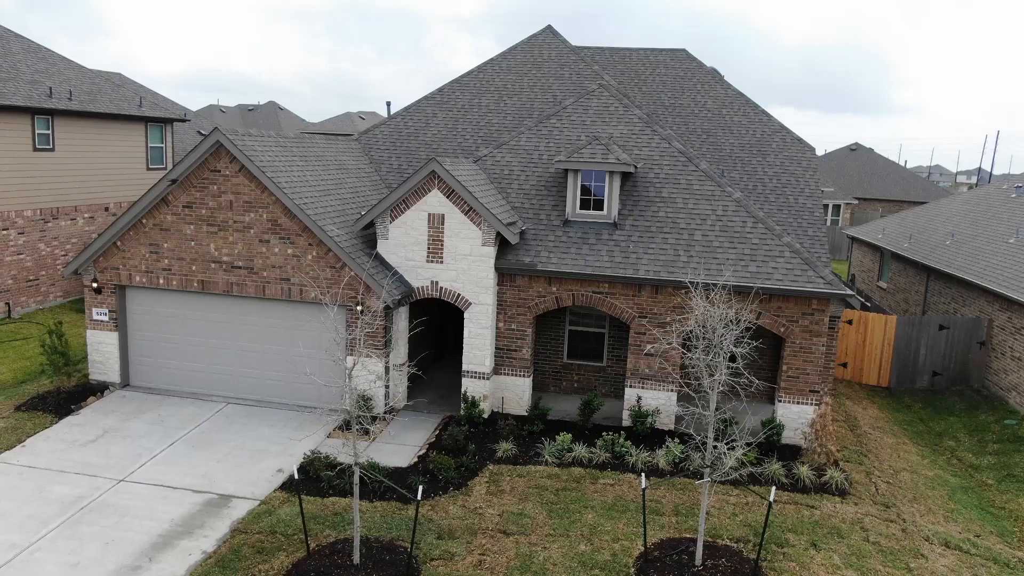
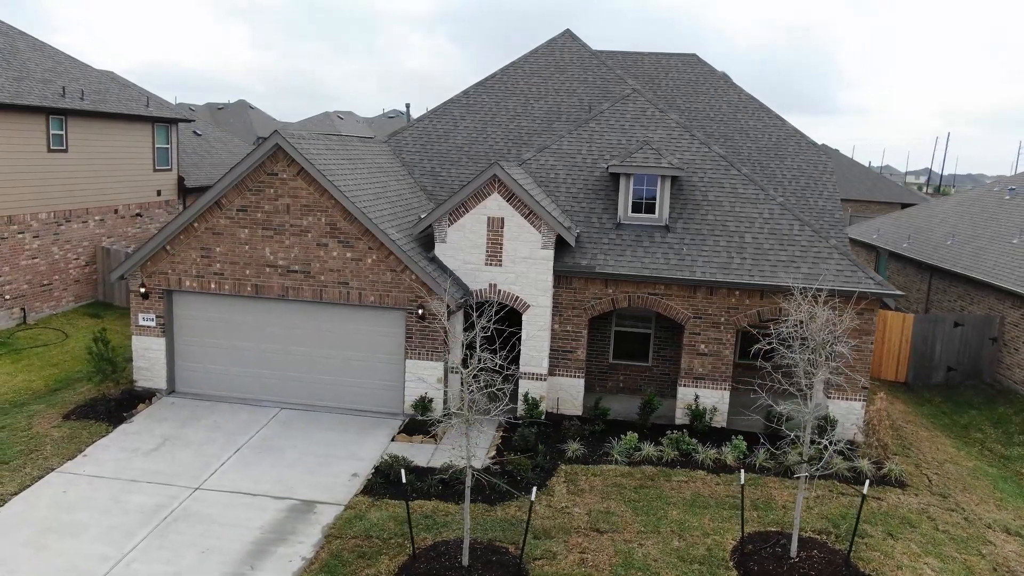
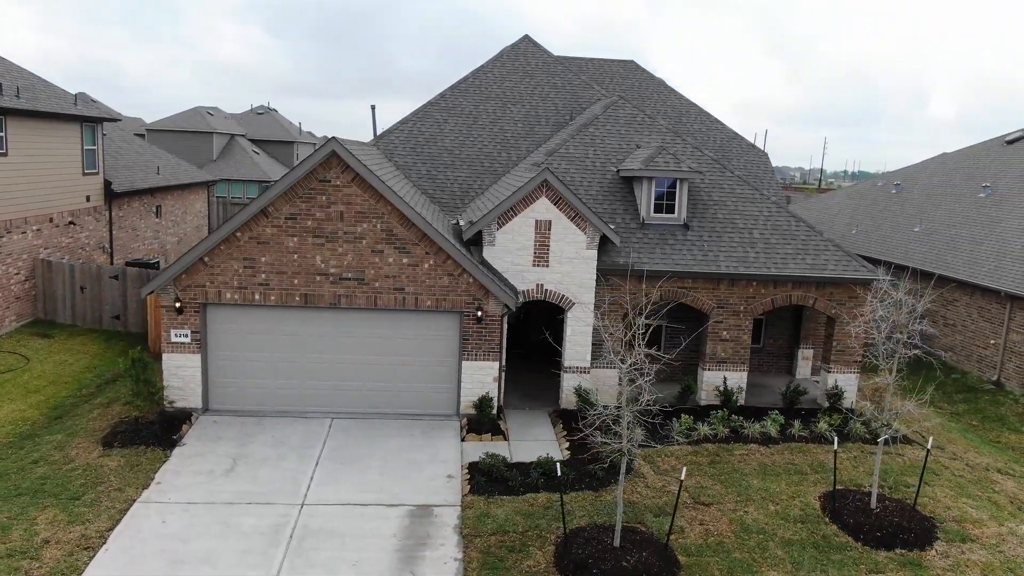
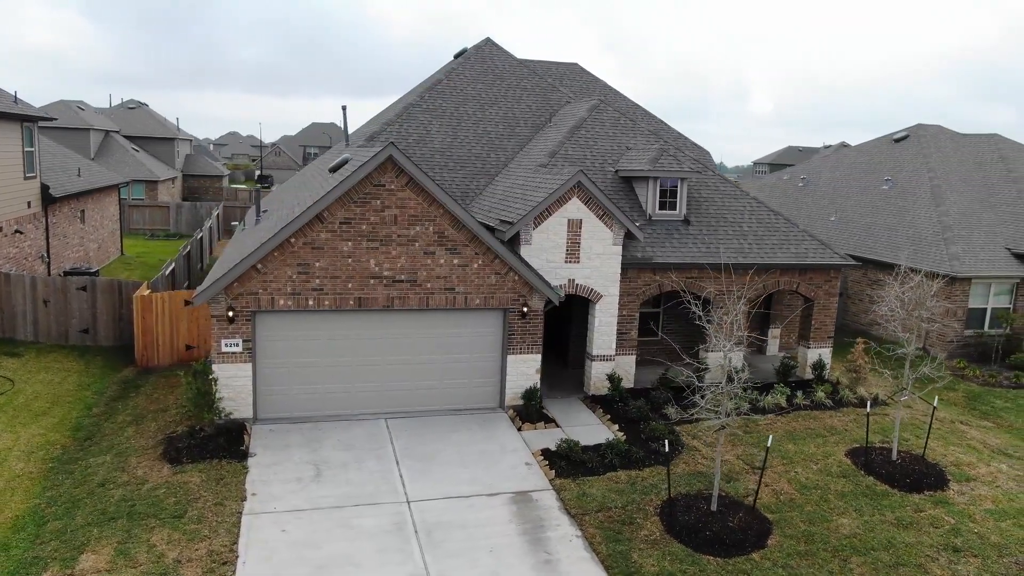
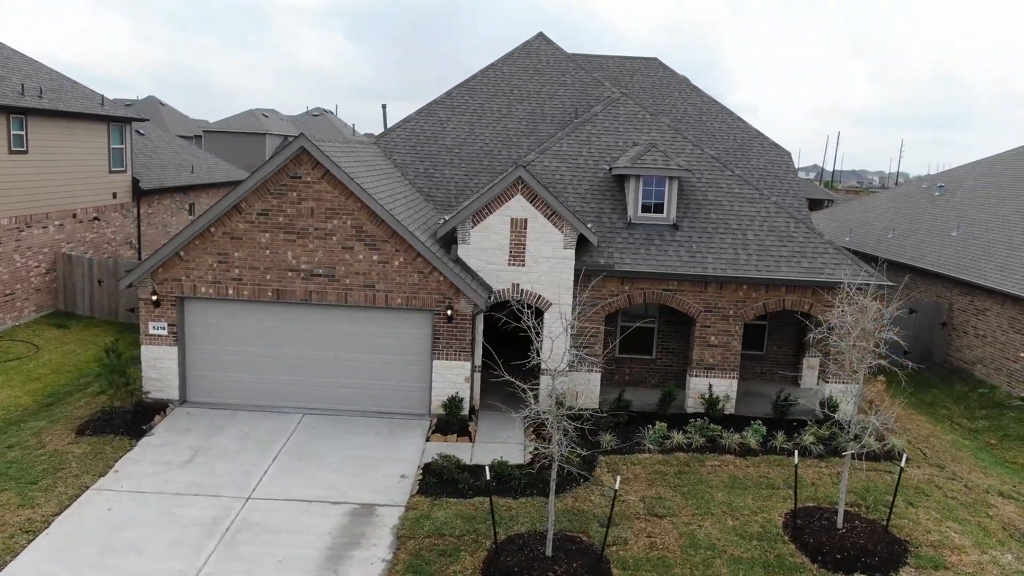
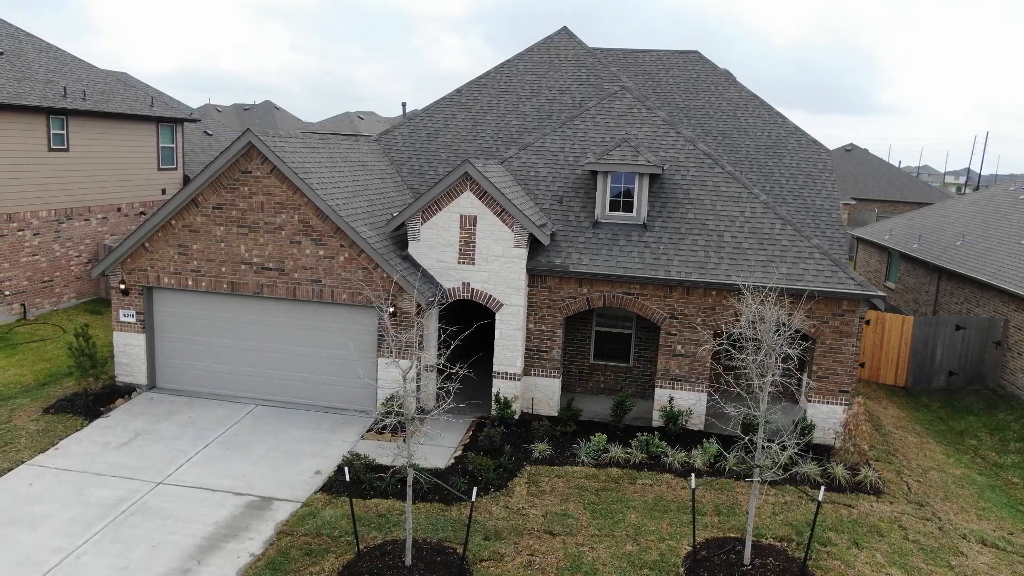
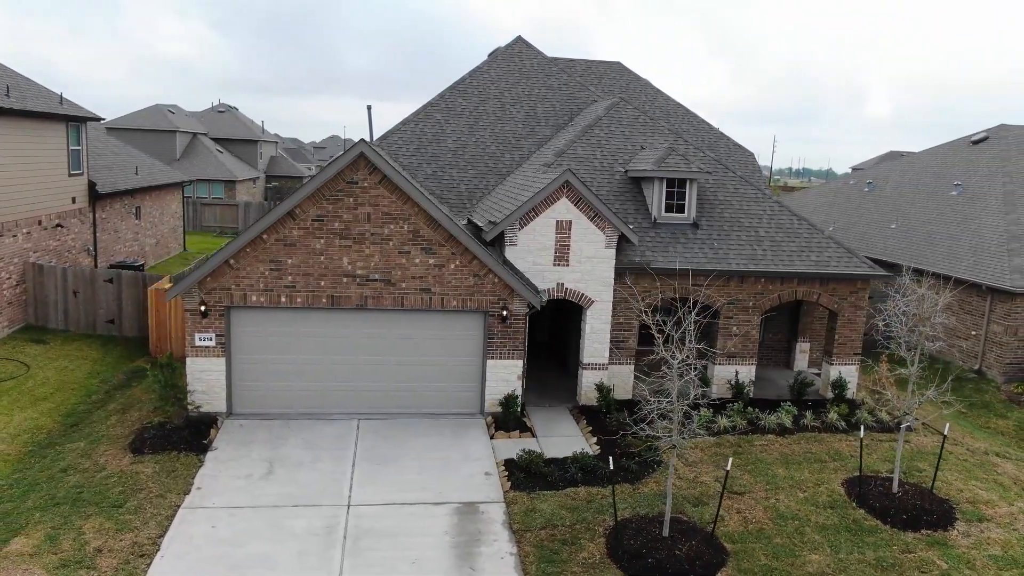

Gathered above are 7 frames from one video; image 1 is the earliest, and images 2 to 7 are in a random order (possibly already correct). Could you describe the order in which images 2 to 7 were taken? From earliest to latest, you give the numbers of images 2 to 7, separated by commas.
6, 2, 5, 3, 7, 4
